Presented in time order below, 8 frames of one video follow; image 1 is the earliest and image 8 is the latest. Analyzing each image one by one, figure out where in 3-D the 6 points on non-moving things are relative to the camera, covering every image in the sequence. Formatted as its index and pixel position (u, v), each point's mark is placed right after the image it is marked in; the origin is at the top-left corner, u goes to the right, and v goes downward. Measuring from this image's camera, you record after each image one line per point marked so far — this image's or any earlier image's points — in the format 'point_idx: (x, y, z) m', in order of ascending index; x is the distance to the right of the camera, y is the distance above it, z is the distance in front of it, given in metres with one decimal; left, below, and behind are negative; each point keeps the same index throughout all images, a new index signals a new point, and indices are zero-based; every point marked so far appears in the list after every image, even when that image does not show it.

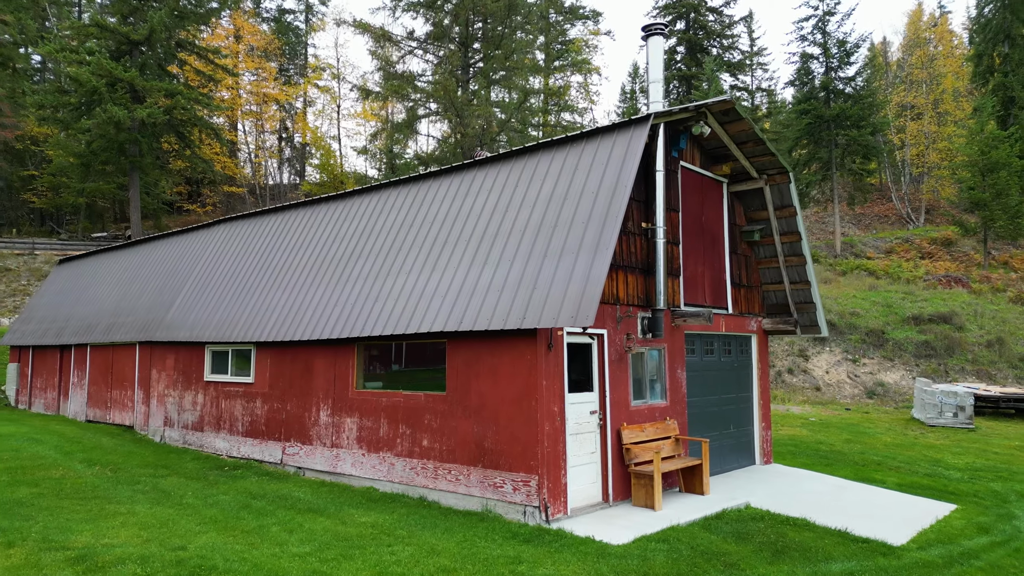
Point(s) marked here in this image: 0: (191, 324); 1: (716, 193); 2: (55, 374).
0: (-3.8, -0.4, +8.7) m
1: (+2.1, +0.9, +7.5) m
2: (-7.1, -1.3, +11.6) m
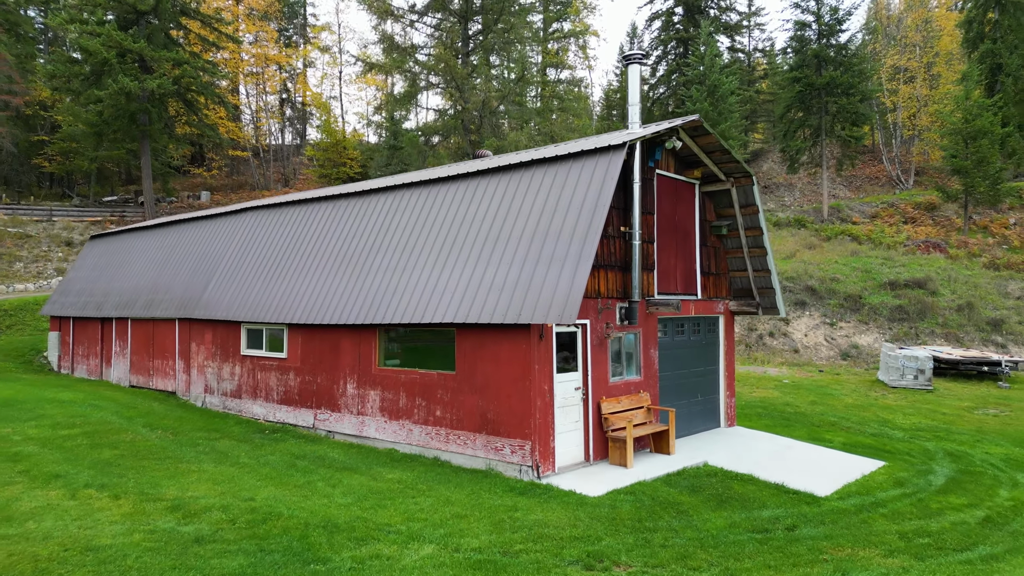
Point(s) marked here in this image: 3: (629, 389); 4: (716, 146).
0: (-3.8, -0.2, +9.8) m
1: (+2.1, +1.0, +8.6) m
2: (-7.1, -0.9, +12.8) m
3: (+1.2, -1.0, +7.7) m
4: (+2.2, +1.5, +7.9) m
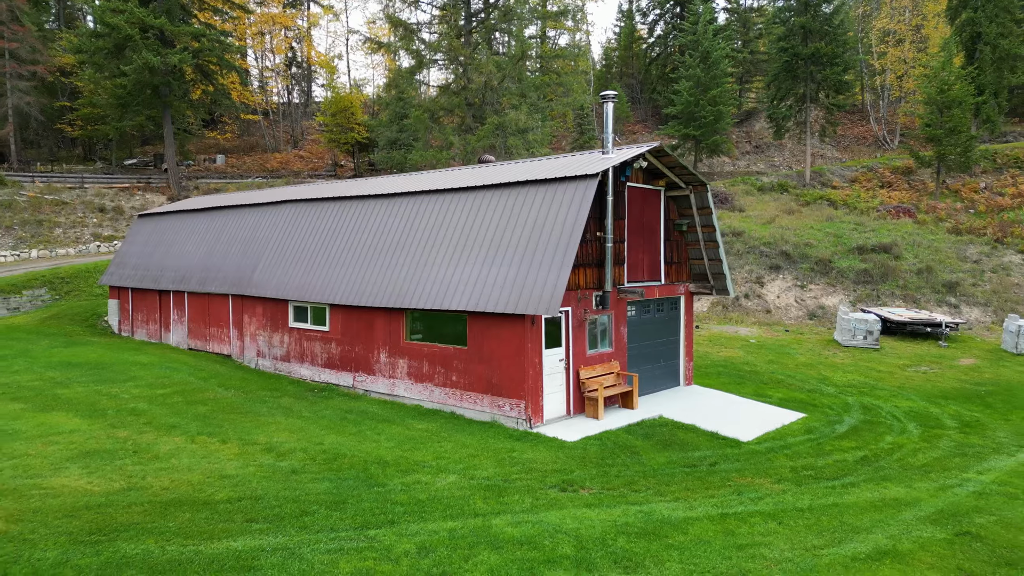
0: (-3.8, +0.1, +11.9) m
1: (+2.1, +1.2, +10.6) m
2: (-7.2, -0.4, +14.9) m
3: (+1.2, -0.9, +9.8) m
4: (+2.2, +1.7, +9.9) m
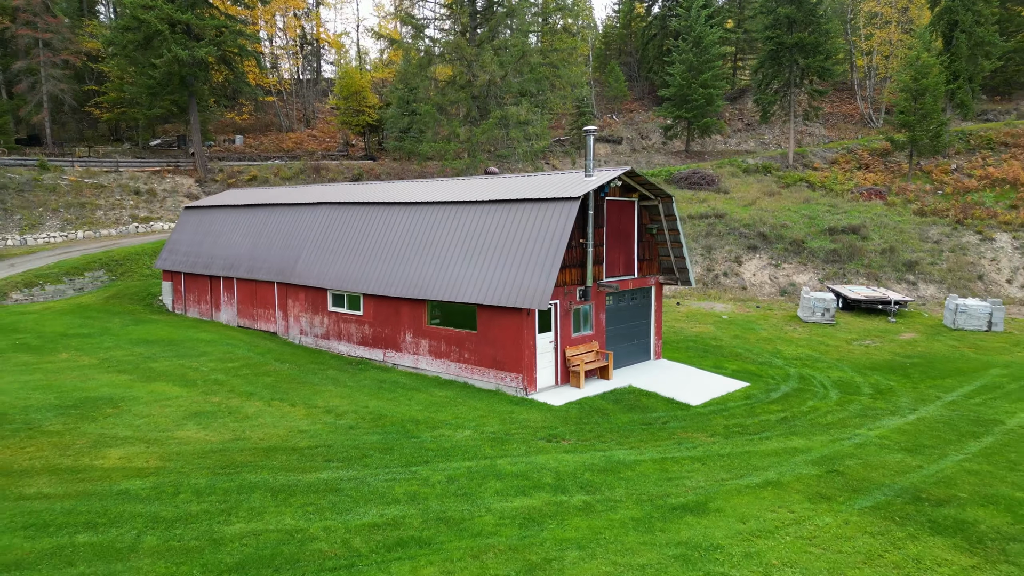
0: (-3.8, +0.2, +14.3) m
1: (+2.1, +1.3, +12.9) m
2: (-7.1, -0.1, +17.3) m
3: (+1.2, -0.8, +12.2) m
4: (+2.2, +1.7, +12.2) m
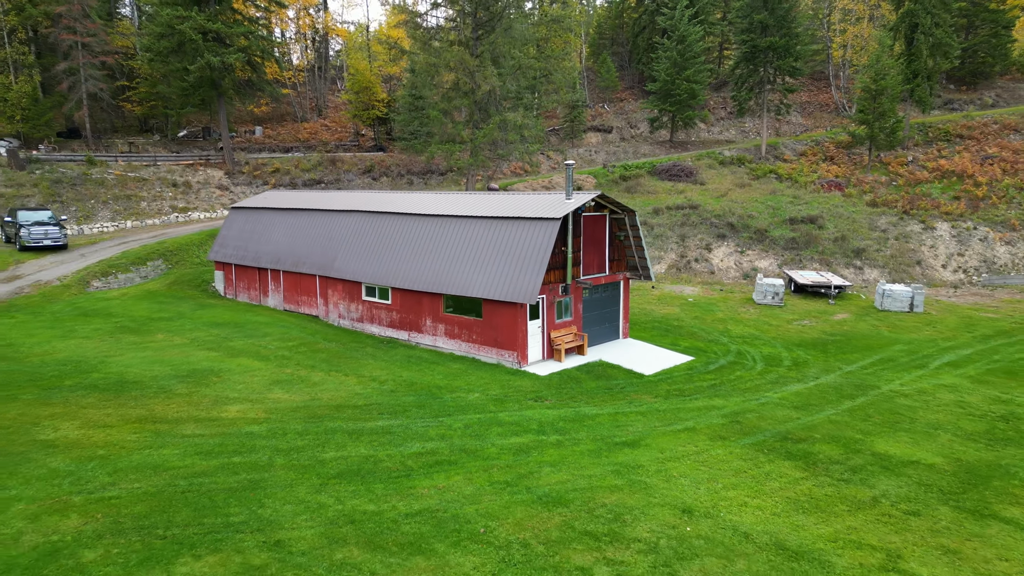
0: (-3.9, +0.4, +17.8) m
1: (+2.0, +1.5, +16.3) m
2: (-7.2, +0.2, +20.8) m
3: (+1.1, -0.8, +15.8) m
4: (+2.1, +1.8, +15.6) m
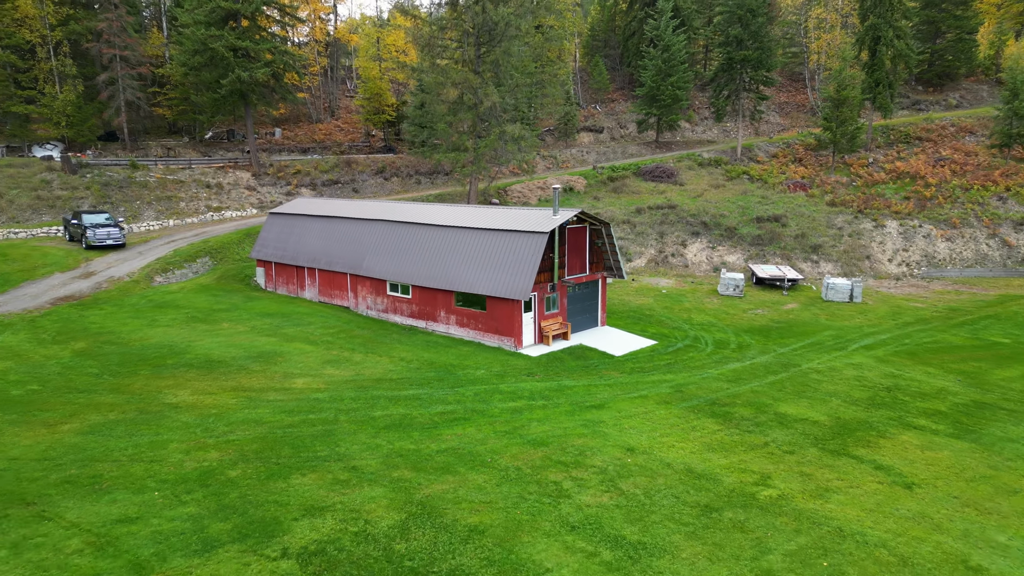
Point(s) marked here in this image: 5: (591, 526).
0: (-3.9, +0.5, +21.6) m
1: (+2.0, +1.5, +20.1) m
2: (-7.3, +0.4, +24.7) m
3: (+1.1, -0.7, +19.6) m
4: (+2.1, +1.9, +19.4) m
5: (+1.1, -3.2, +10.0) m
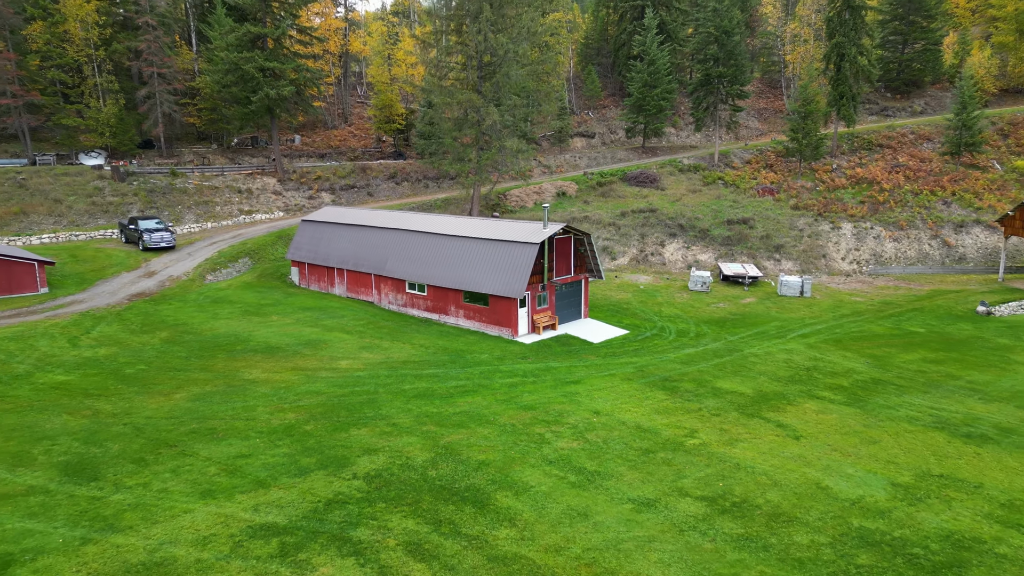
0: (-4.0, +0.6, +25.9) m
1: (+1.9, +1.5, +24.4) m
2: (-7.3, +0.5, +29.0) m
3: (+1.0, -0.7, +24.0) m
4: (+2.0, +1.9, +23.7) m
5: (+1.0, -3.4, +14.4) m
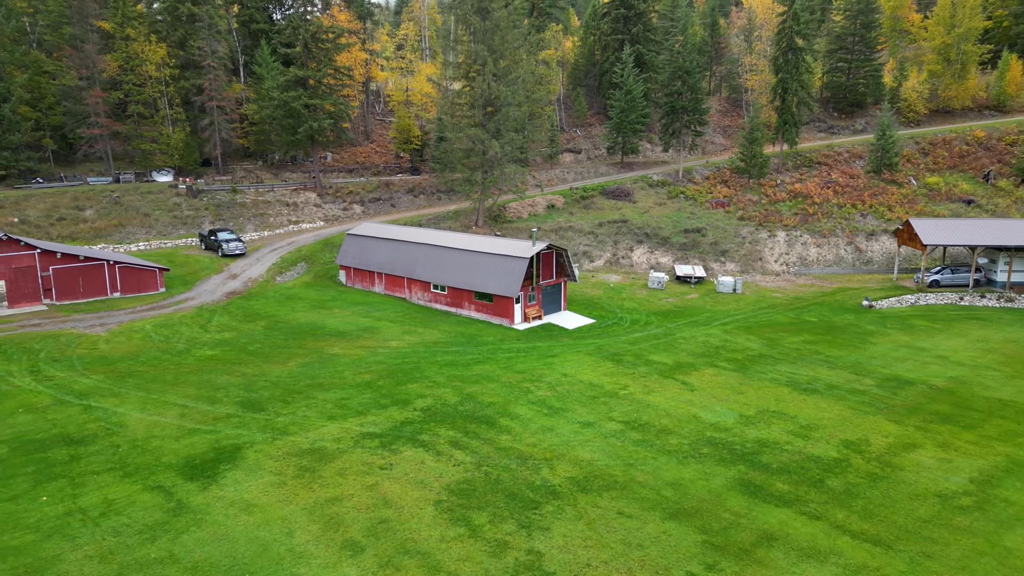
0: (-4.1, +0.6, +34.9) m
1: (+1.8, +1.5, +33.3) m
2: (-7.4, +0.5, +37.9) m
3: (+0.9, -0.7, +32.9) m
4: (+1.9, +1.8, +32.6) m
5: (+0.9, -3.6, +23.4) m
